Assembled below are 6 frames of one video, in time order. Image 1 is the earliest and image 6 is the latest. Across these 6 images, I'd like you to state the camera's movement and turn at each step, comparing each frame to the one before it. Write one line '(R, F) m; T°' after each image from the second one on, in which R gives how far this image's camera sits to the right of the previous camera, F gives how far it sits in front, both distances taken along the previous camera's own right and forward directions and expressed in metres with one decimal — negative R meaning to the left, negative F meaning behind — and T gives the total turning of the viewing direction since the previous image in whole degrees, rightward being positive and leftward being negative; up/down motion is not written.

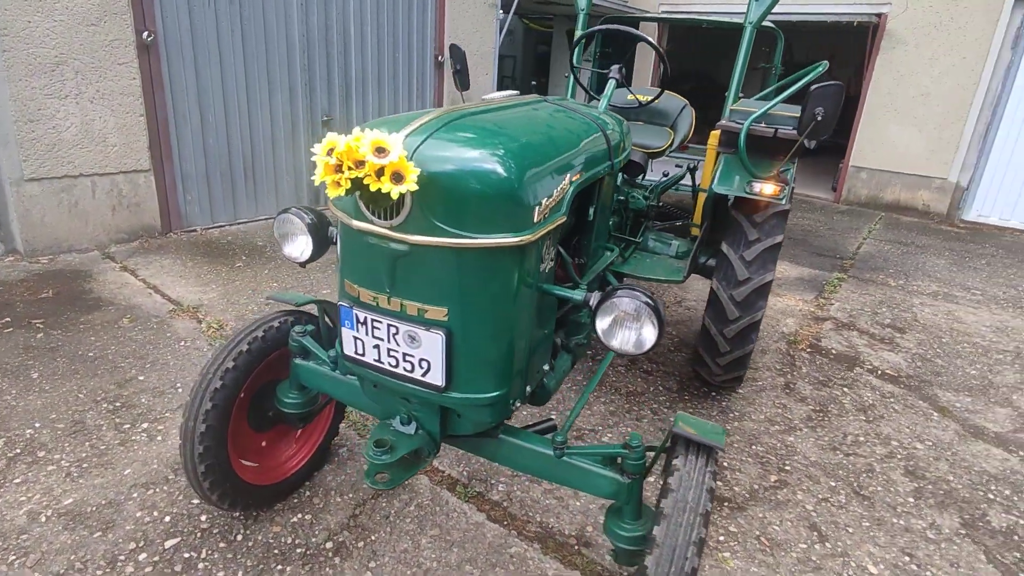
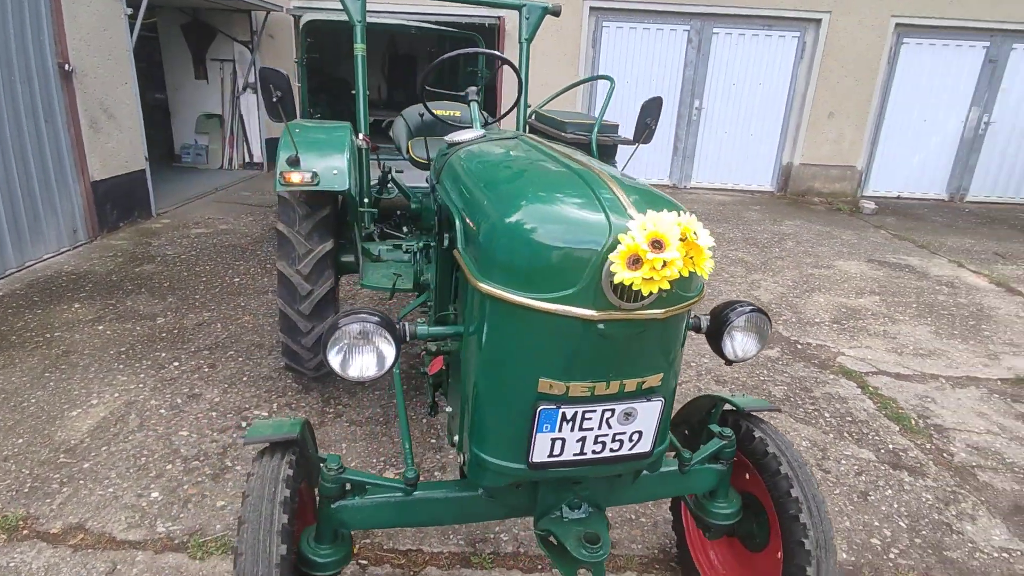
(-0.9, +0.4) m; +35°
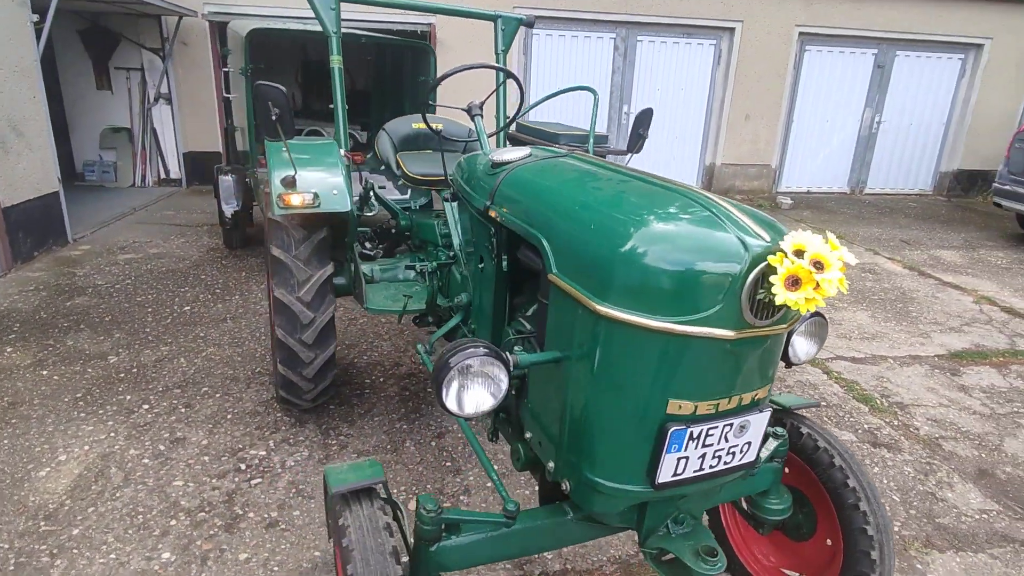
(-0.4, 0.0) m; +8°
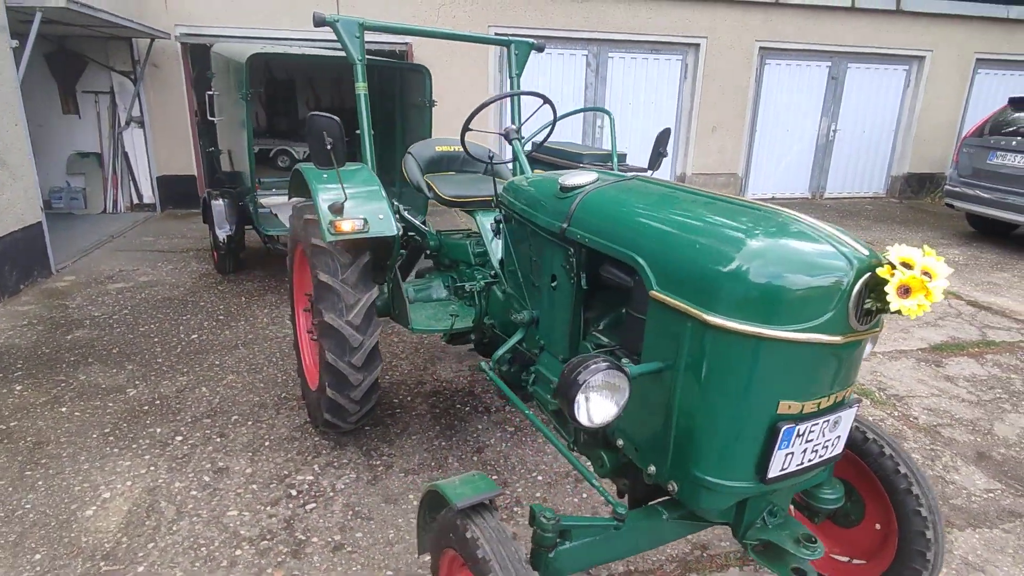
(-0.3, -0.1) m; +4°
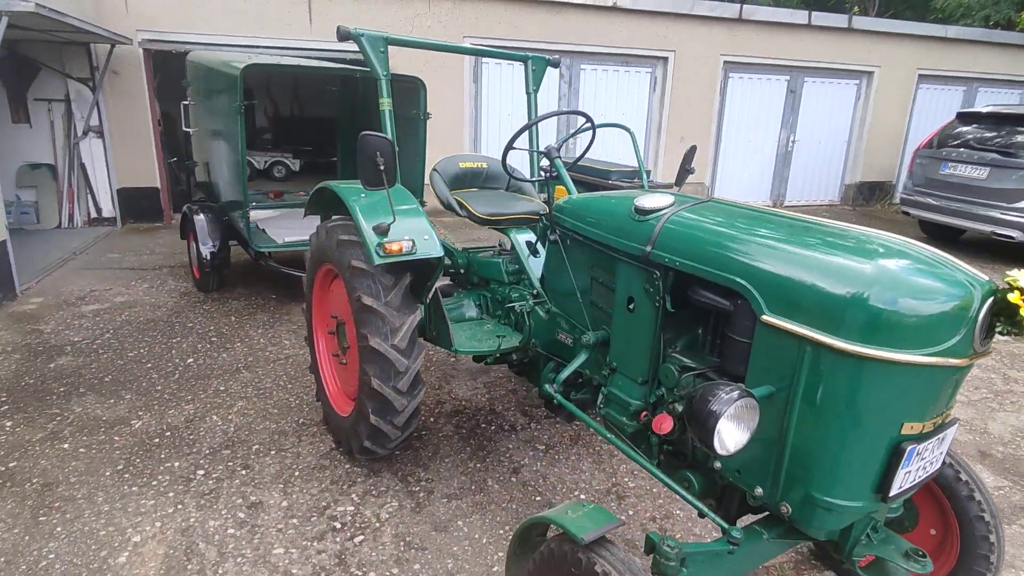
(-0.4, 0.0) m; +5°
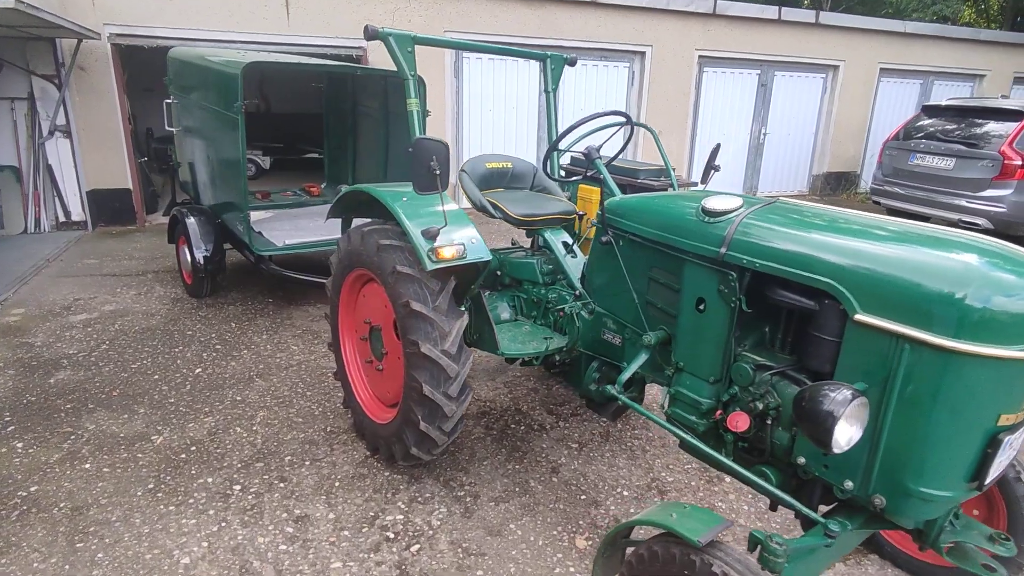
(-0.3, 0.0) m; +4°
